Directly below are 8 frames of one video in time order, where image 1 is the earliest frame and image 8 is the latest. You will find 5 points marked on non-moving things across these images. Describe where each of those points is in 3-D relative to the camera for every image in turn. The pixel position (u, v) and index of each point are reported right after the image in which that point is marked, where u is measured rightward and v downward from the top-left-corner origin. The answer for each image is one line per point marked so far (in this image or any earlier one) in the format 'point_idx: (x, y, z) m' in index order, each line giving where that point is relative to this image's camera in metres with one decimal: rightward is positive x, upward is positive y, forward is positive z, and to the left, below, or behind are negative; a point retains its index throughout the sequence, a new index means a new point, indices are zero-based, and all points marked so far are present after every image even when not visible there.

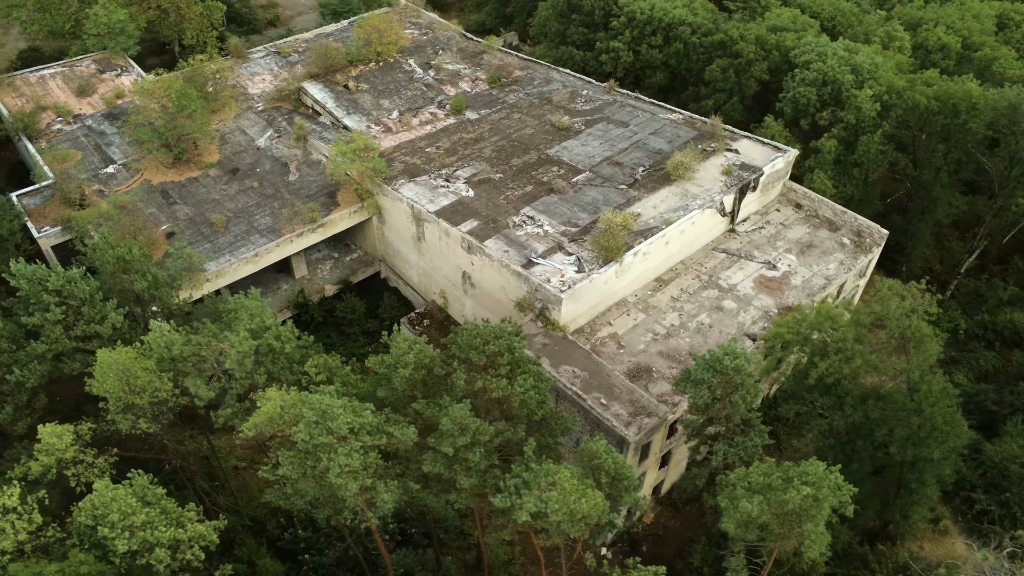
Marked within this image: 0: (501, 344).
0: (-0.2, -1.0, +13.0) m
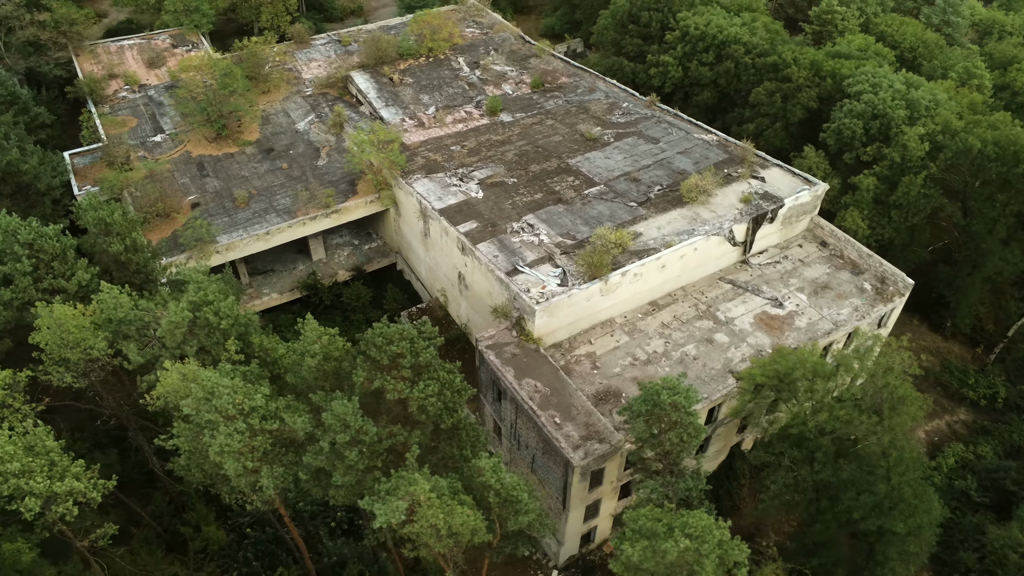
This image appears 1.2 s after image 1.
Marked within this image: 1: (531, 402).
0: (-1.9, -1.0, +12.8) m
1: (+0.5, -2.9, +18.5) m
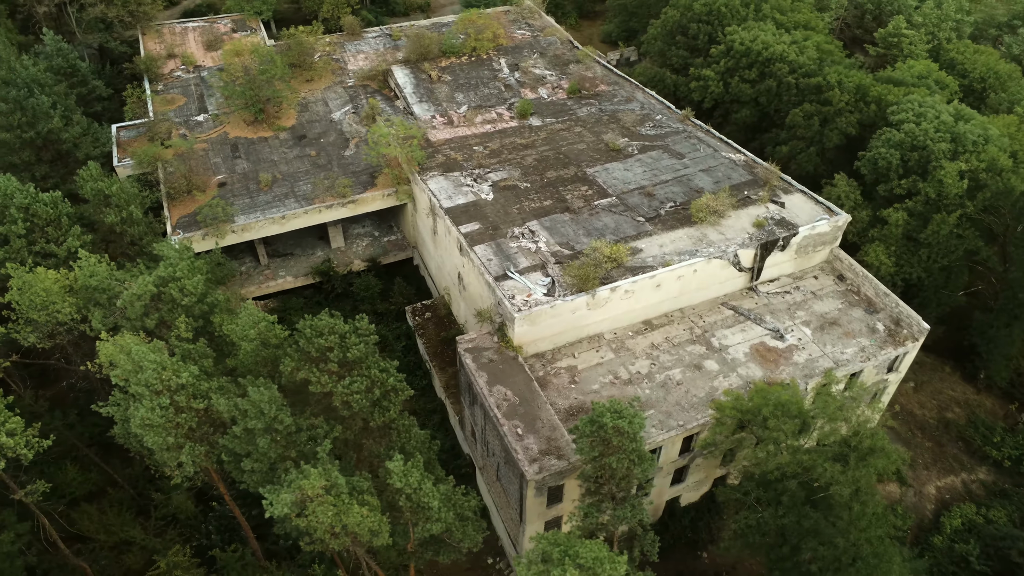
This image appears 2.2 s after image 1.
0: (-3.1, -0.9, +12.8) m
1: (-0.4, -3.0, +18.3) m
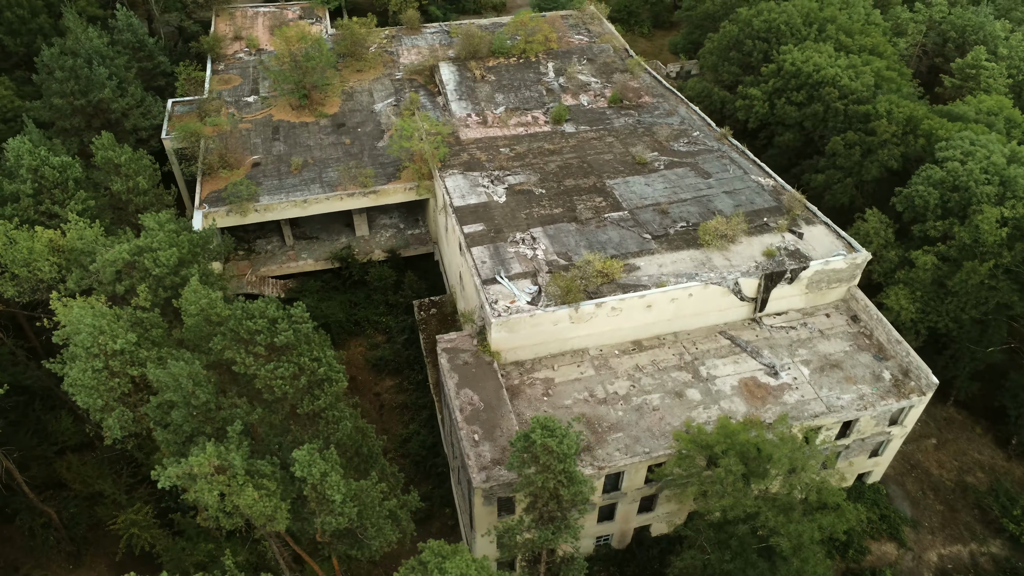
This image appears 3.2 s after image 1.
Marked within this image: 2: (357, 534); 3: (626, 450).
0: (-4.4, -0.6, +13.0) m
1: (-1.3, -3.1, +18.2) m
2: (-2.9, -4.6, +13.9) m
3: (+2.8, -4.0, +18.2) m
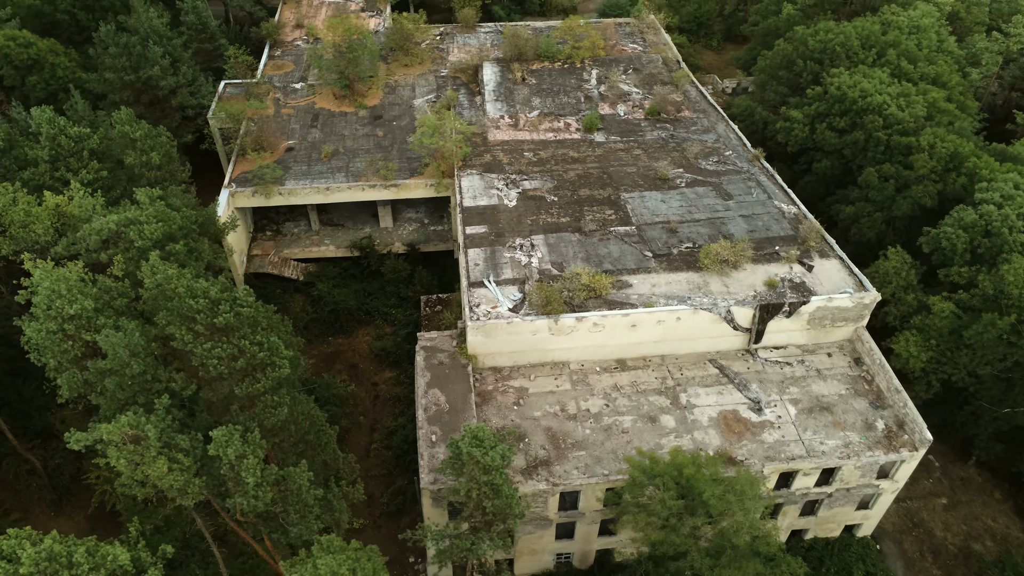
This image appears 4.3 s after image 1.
0: (-5.6, -0.3, +13.5) m
1: (-2.2, -3.1, +18.2) m
2: (-4.4, -4.4, +14.1) m
3: (+1.7, -4.3, +17.8) m
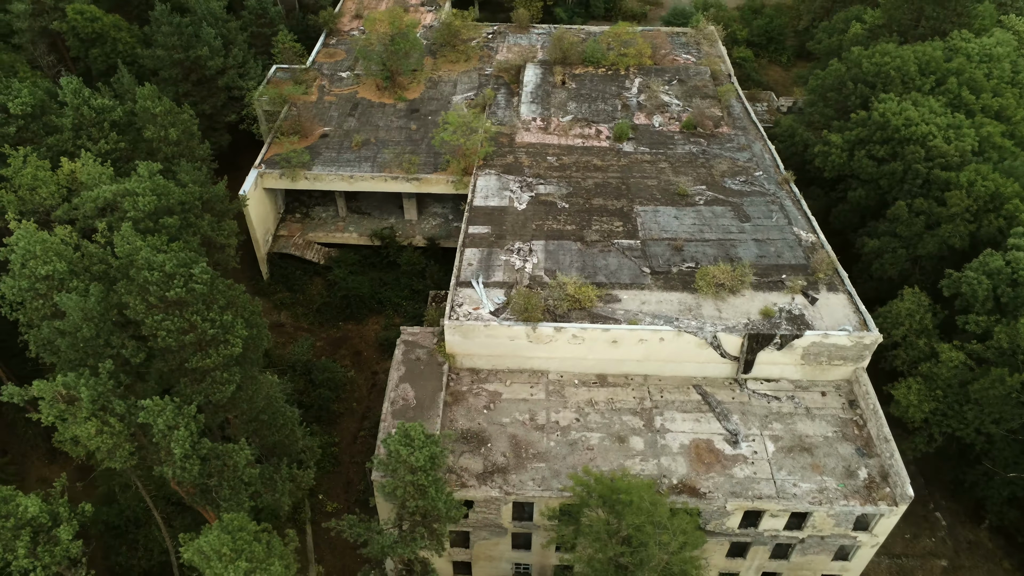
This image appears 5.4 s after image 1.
0: (-6.6, +0.2, +13.9) m
1: (-3.1, -2.9, +18.3) m
2: (-5.8, -4.0, +14.5) m
3: (+0.7, -4.6, +17.5) m
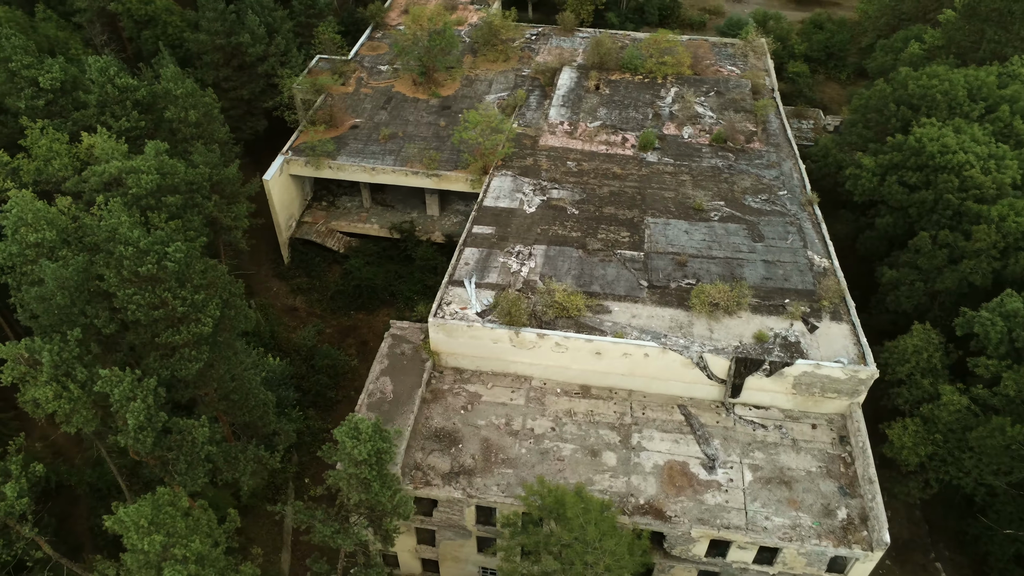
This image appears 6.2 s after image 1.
0: (-7.4, +0.7, +14.4) m
1: (-3.7, -2.7, +18.5) m
2: (-6.8, -3.6, +14.9) m
3: (-0.2, -4.7, +17.3) m
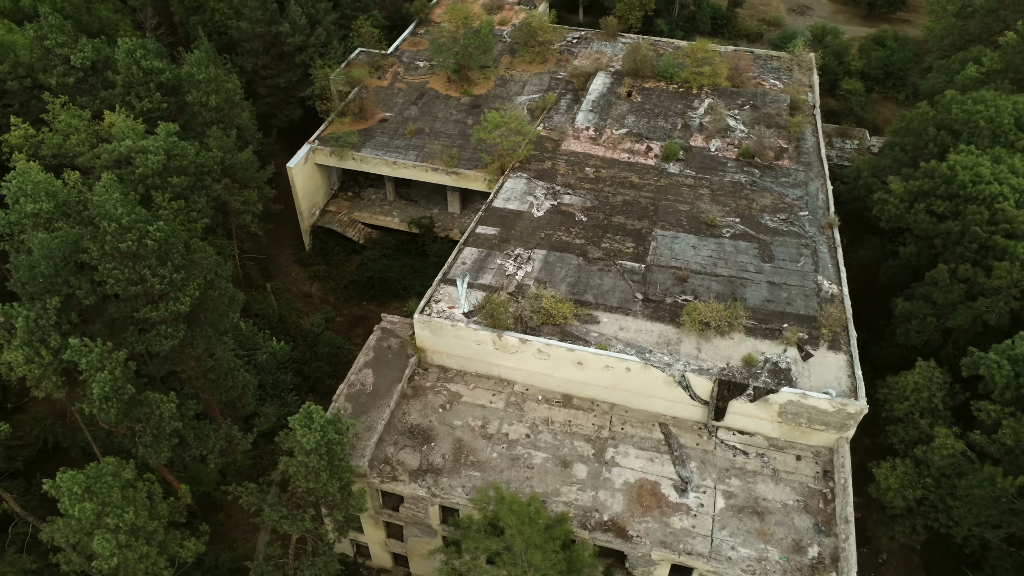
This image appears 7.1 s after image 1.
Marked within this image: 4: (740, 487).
0: (-8.0, +1.2, +14.9) m
1: (-4.2, -2.5, +18.7) m
2: (-7.7, -3.1, +15.4) m
3: (-1.0, -4.7, +17.2) m
4: (+5.4, -4.6, +17.3) m
